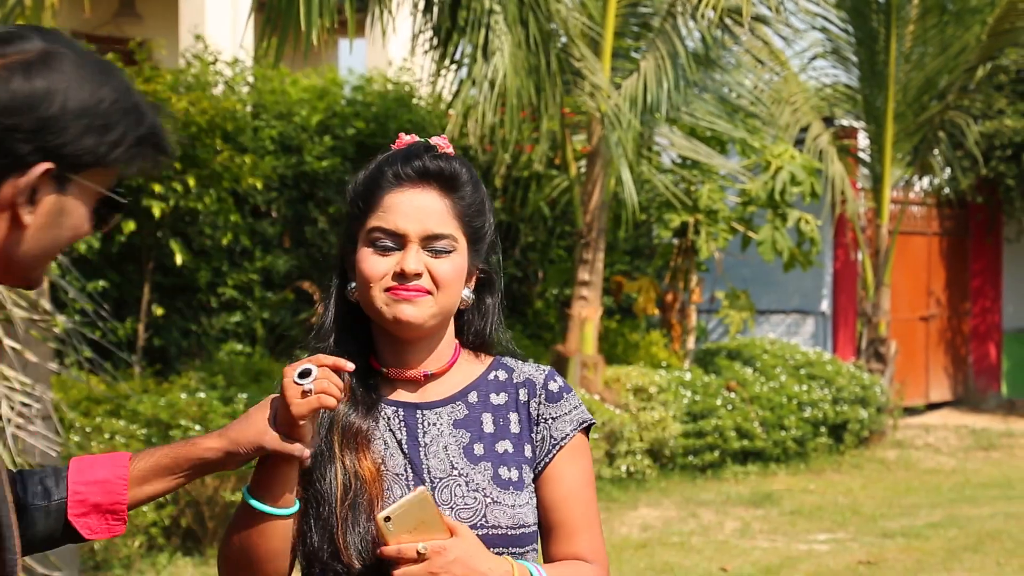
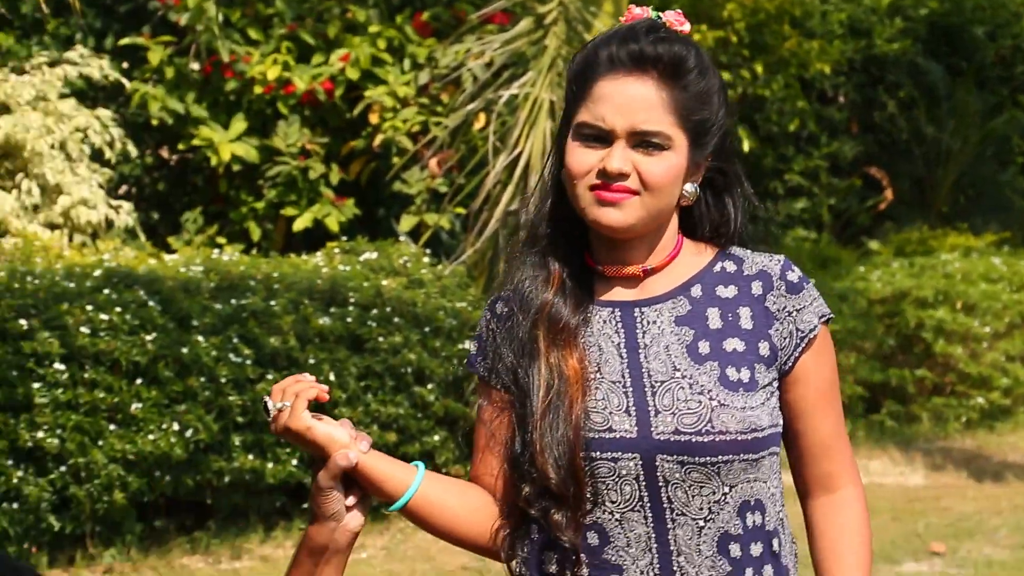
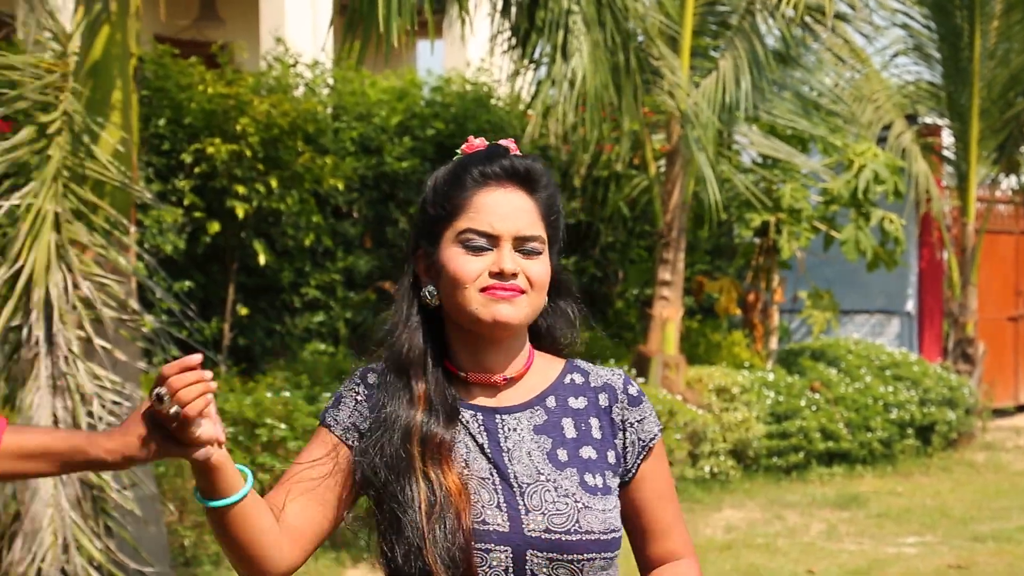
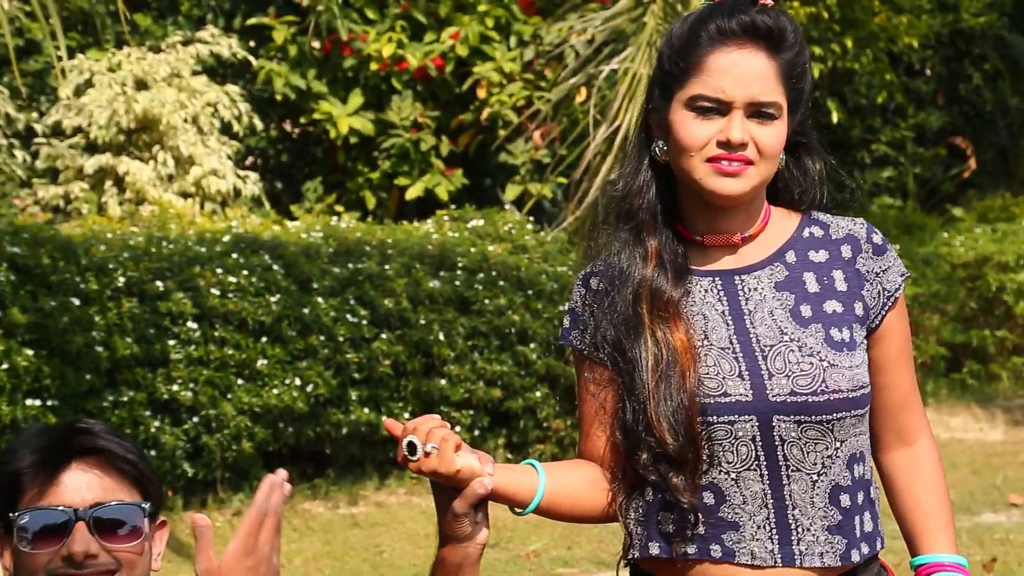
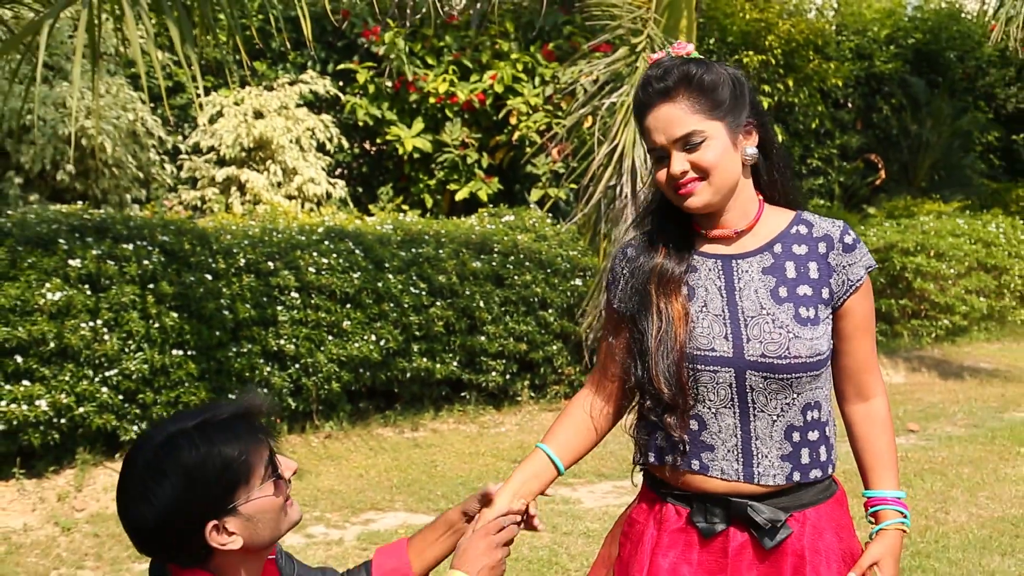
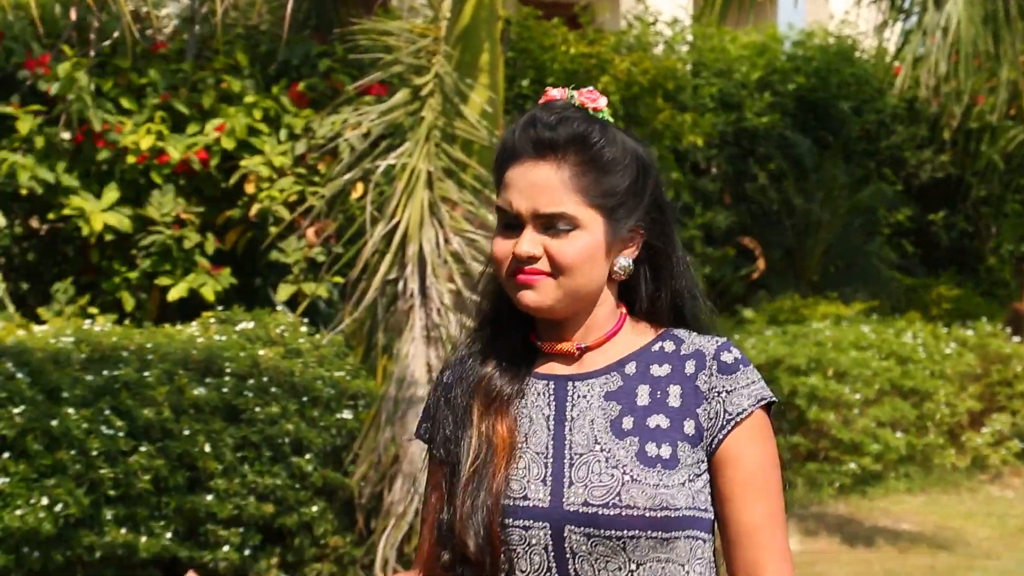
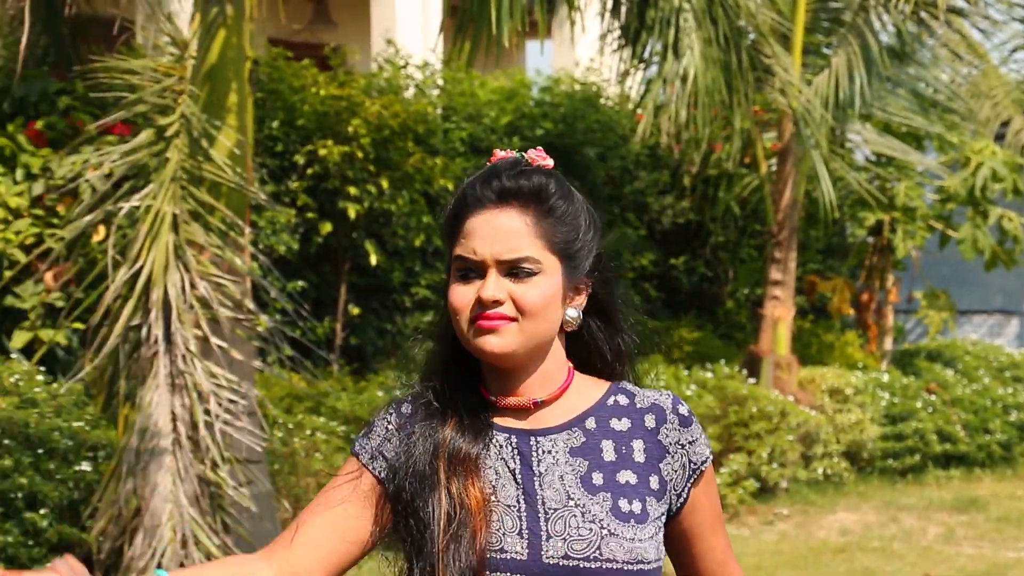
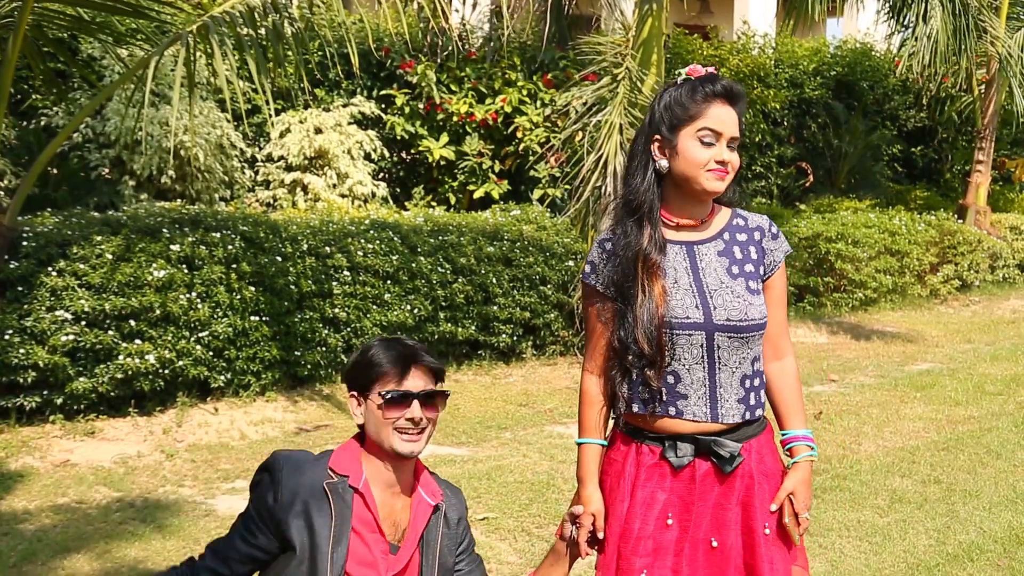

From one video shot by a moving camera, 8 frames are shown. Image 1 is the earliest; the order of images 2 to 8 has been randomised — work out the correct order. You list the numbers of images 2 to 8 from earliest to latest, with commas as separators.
3, 7, 6, 2, 4, 5, 8
